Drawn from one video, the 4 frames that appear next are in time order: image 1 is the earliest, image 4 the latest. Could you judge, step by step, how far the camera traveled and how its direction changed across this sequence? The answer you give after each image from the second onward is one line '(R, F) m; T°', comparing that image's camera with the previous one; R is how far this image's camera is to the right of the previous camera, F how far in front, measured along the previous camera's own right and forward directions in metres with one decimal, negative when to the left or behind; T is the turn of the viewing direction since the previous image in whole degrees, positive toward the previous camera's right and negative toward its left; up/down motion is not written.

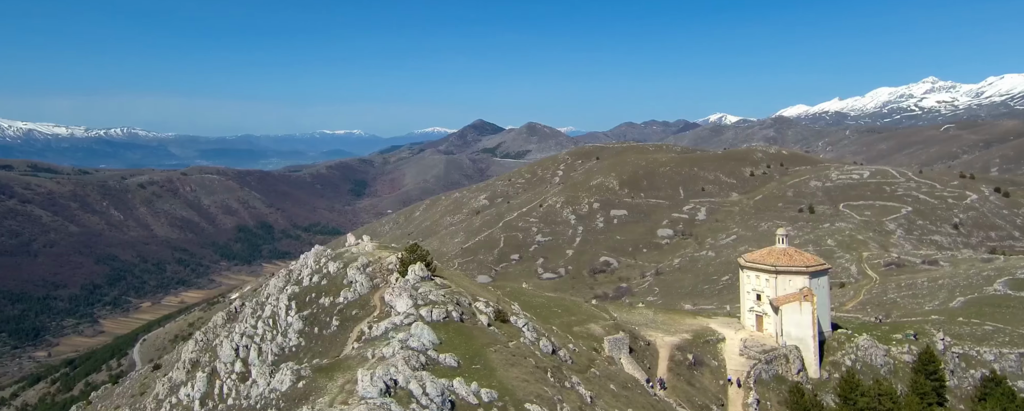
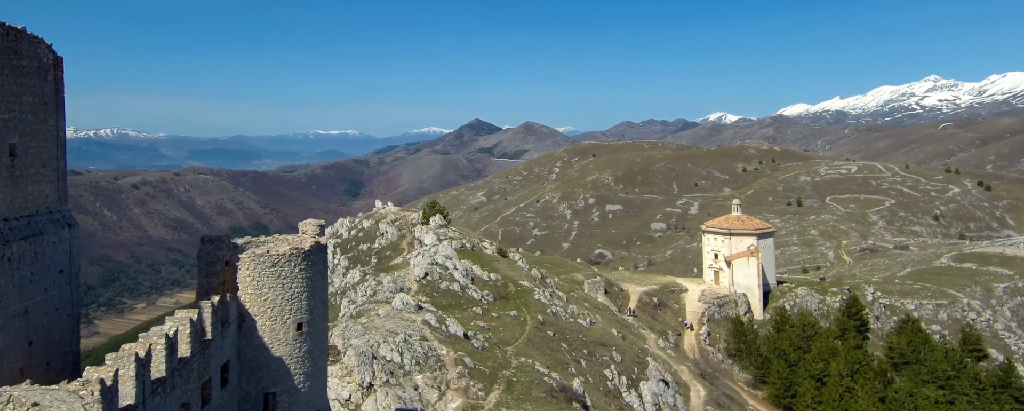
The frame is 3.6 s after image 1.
(-0.1, -11.1) m; 0°
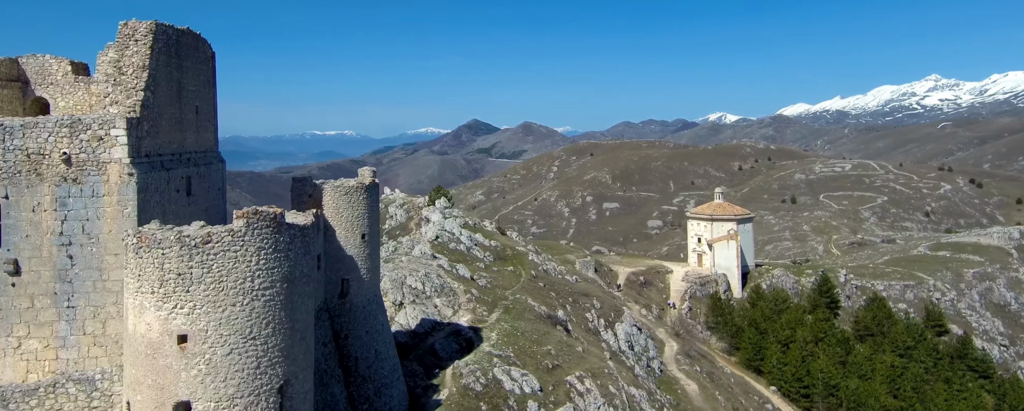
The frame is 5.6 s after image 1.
(+0.1, -5.3) m; 0°
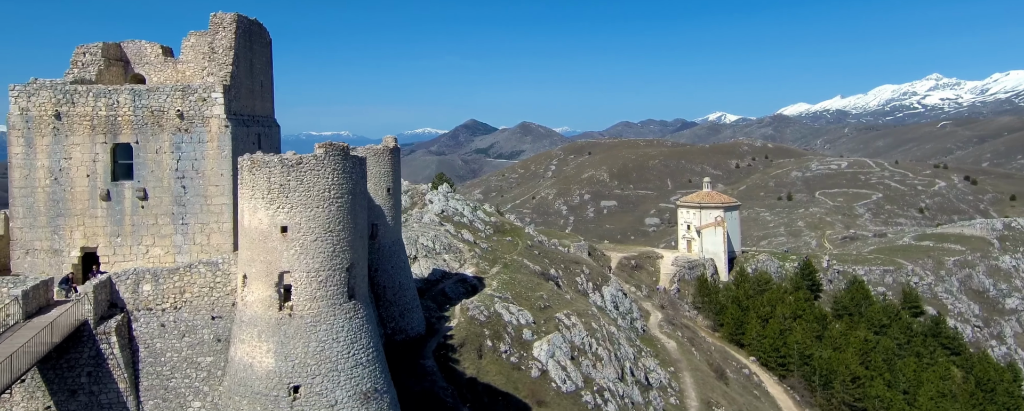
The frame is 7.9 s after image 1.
(0.0, -3.8) m; 0°
